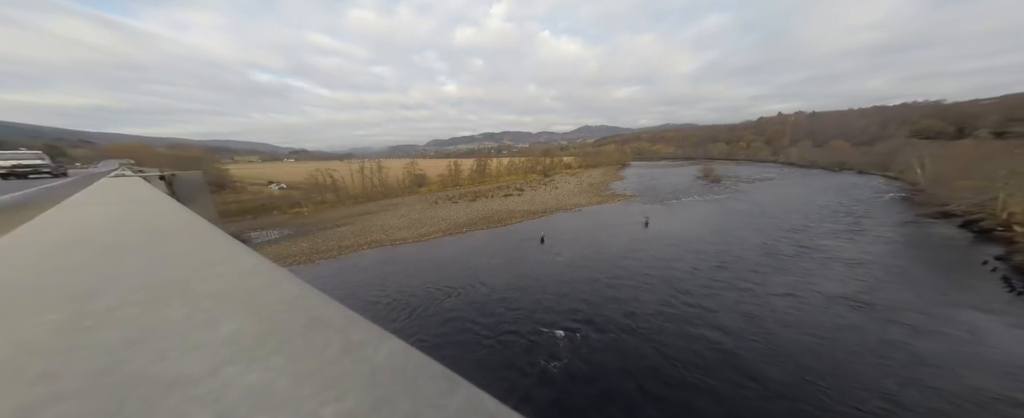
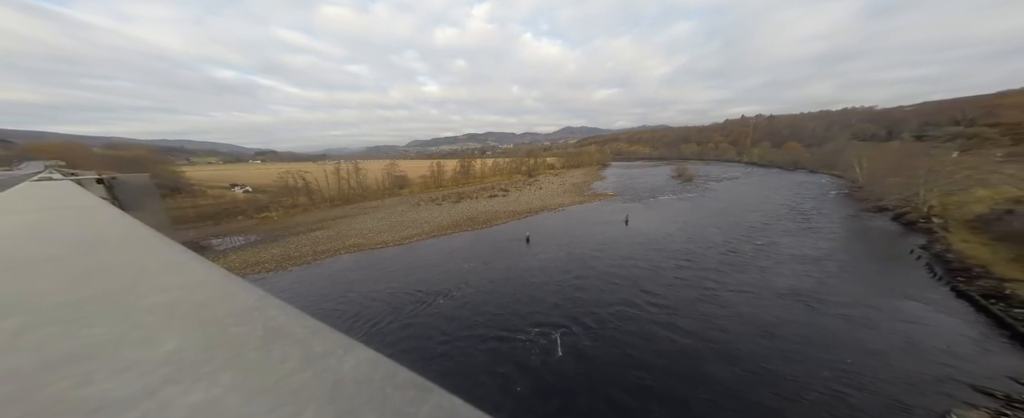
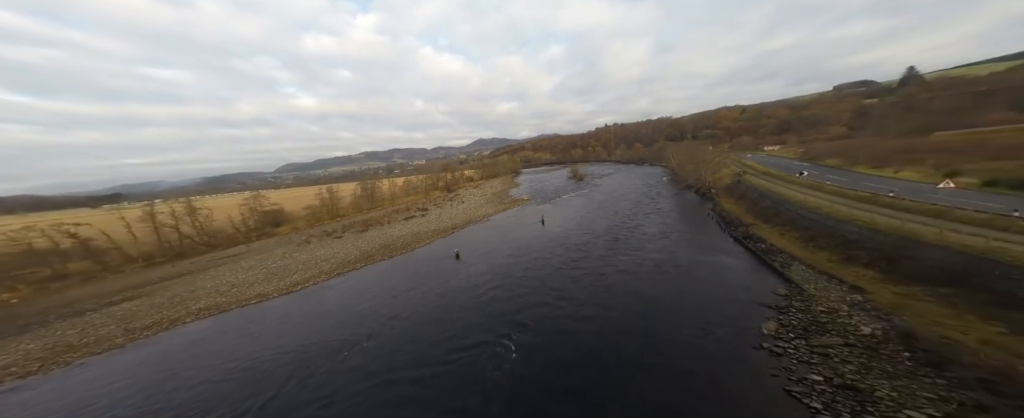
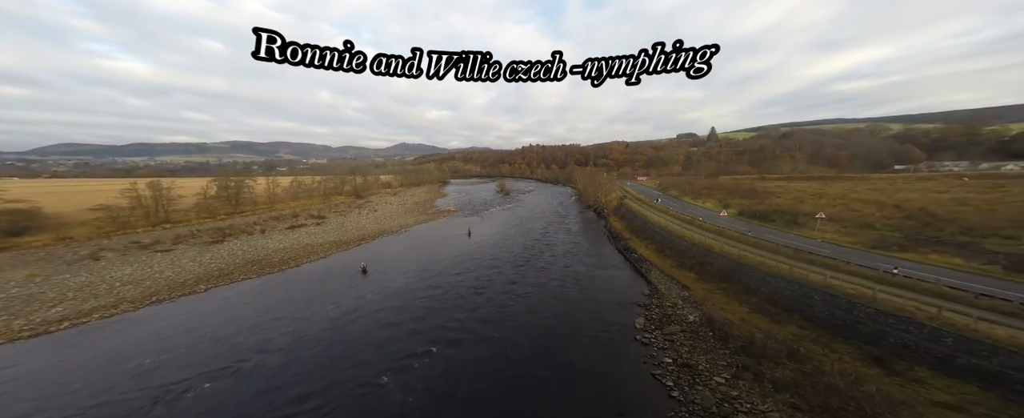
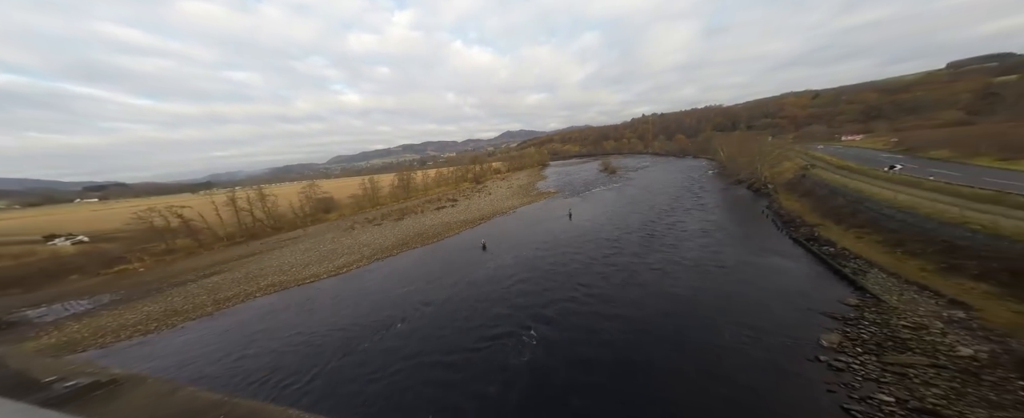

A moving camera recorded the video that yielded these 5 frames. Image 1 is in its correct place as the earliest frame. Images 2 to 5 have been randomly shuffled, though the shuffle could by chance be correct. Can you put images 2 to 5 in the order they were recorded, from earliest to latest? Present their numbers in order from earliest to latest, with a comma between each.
2, 5, 3, 4
